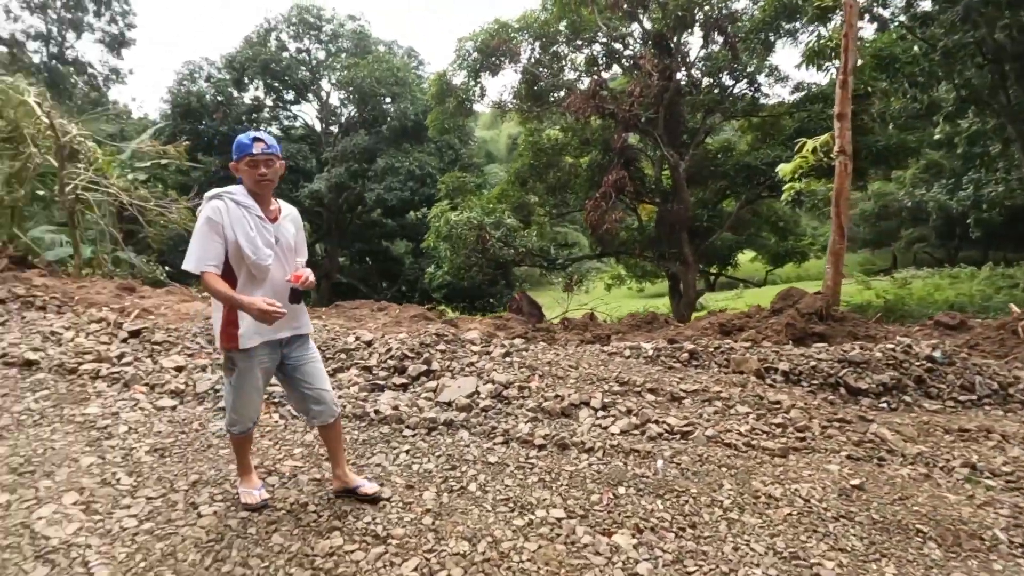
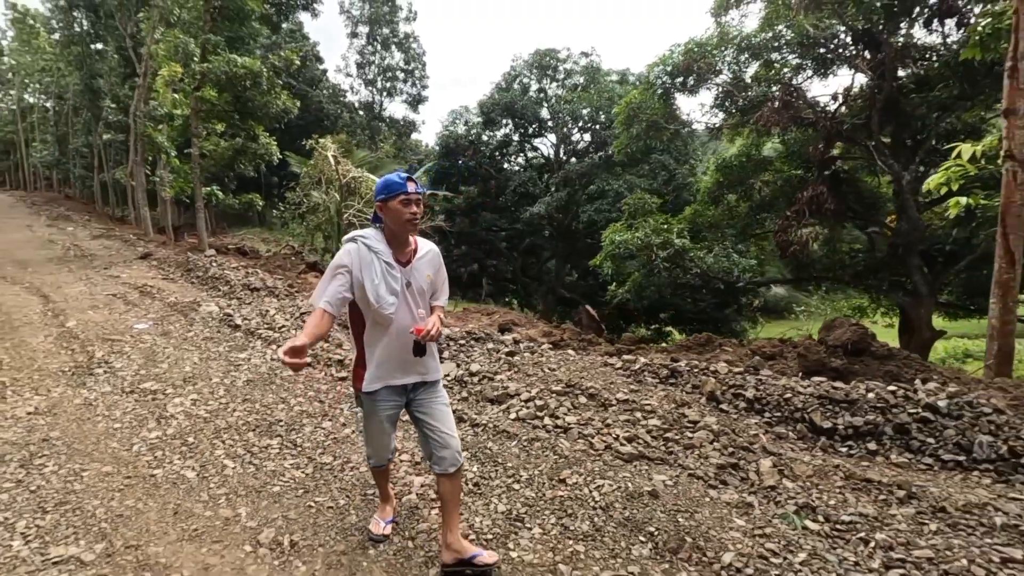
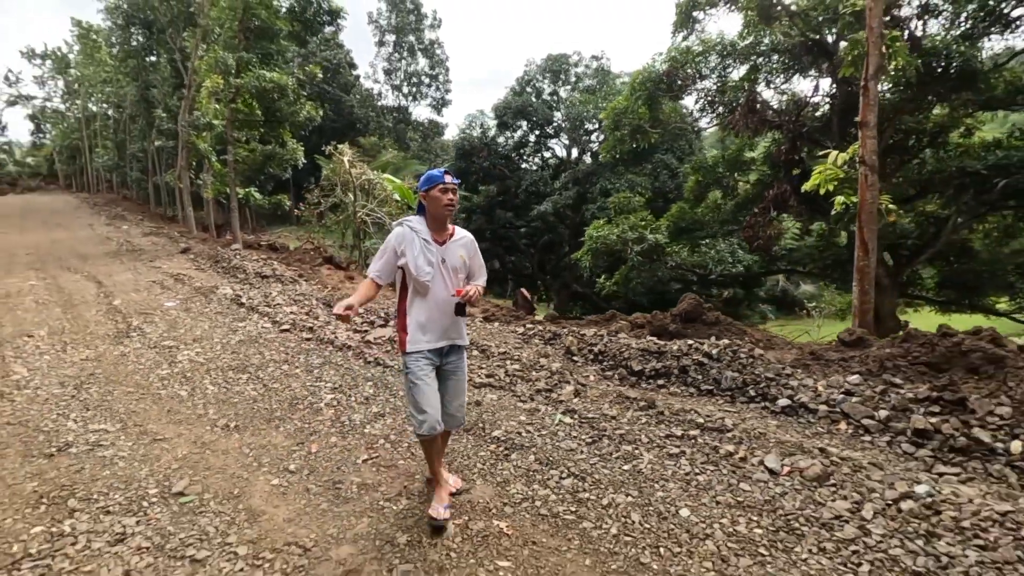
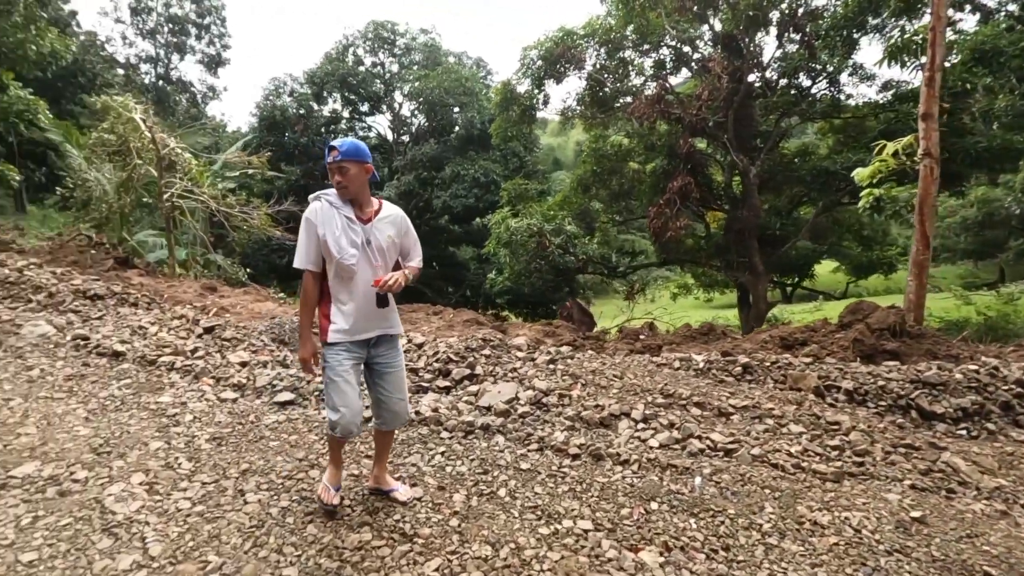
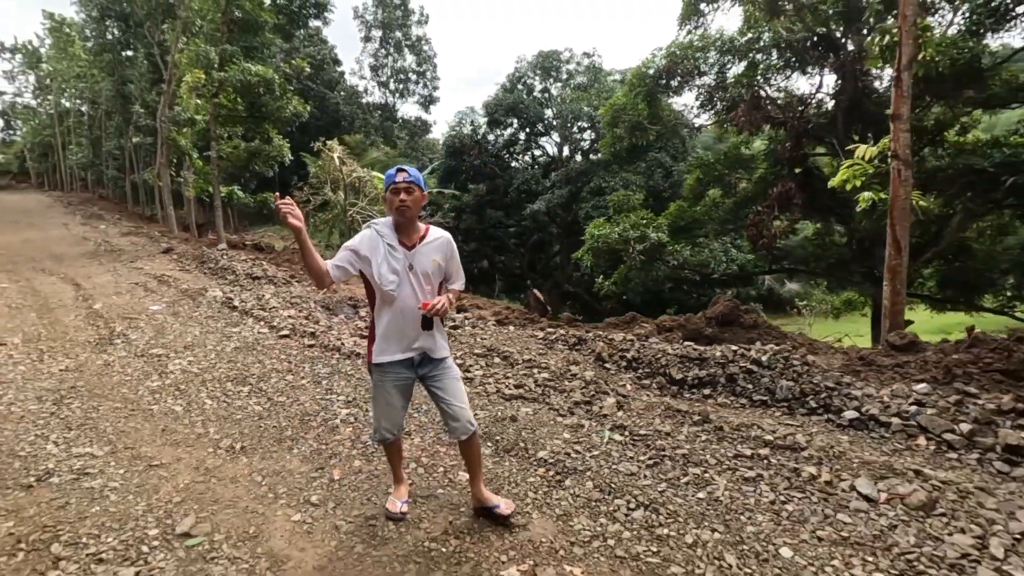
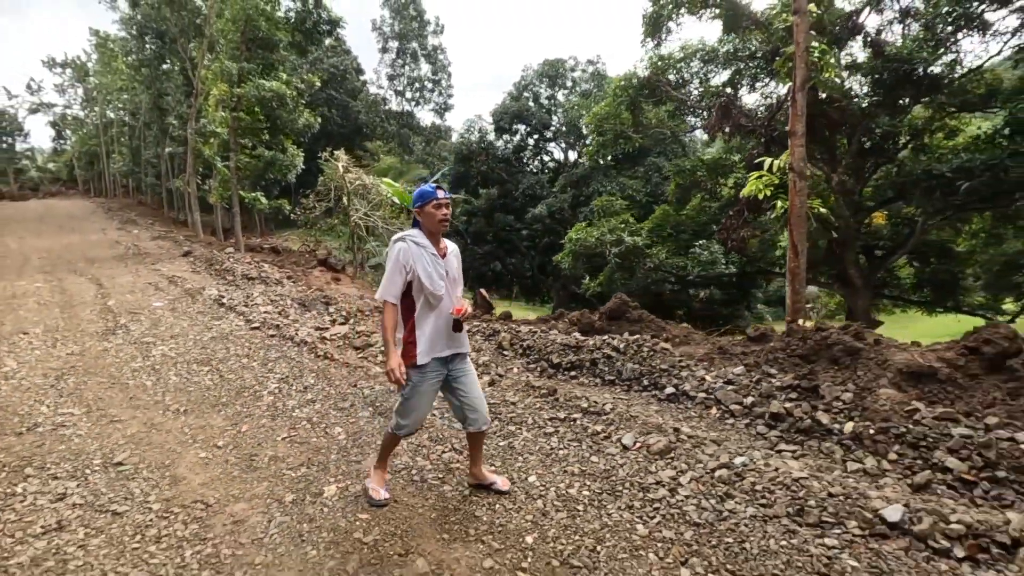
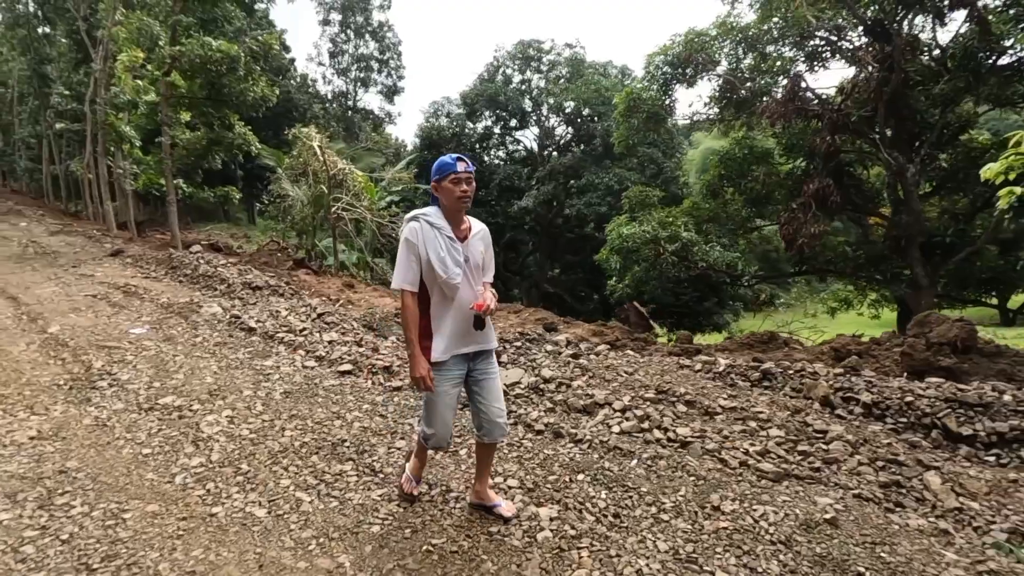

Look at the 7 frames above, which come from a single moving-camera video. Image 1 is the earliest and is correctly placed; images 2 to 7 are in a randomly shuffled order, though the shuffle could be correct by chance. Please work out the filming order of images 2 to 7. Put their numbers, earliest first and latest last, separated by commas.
4, 7, 2, 5, 3, 6
